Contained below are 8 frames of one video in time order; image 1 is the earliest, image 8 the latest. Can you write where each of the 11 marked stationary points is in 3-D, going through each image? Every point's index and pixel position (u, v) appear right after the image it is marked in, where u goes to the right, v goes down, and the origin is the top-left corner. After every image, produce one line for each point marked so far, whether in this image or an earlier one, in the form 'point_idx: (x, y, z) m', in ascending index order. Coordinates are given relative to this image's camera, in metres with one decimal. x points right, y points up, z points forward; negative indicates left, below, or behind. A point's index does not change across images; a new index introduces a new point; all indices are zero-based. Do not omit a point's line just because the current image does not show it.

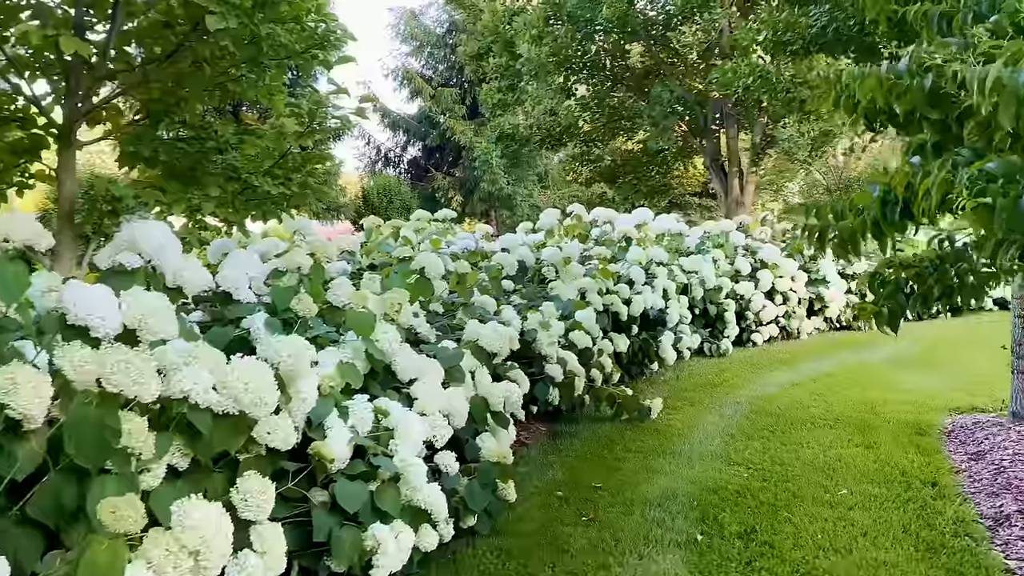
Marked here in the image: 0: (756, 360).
0: (+1.5, -0.4, +4.7) m
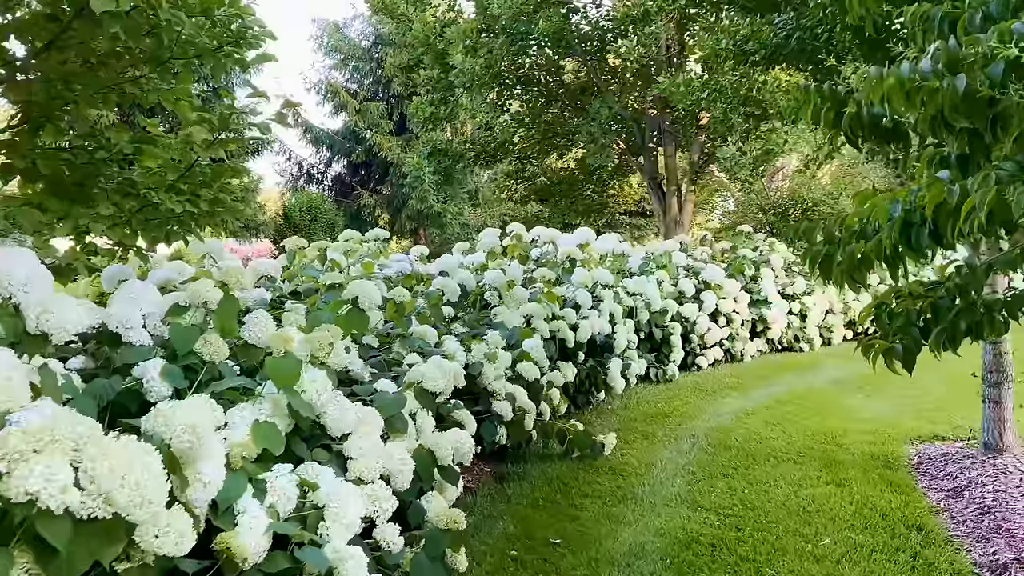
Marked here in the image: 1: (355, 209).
0: (+1.1, -0.6, +4.5) m
1: (-2.7, +1.4, +13.3) m
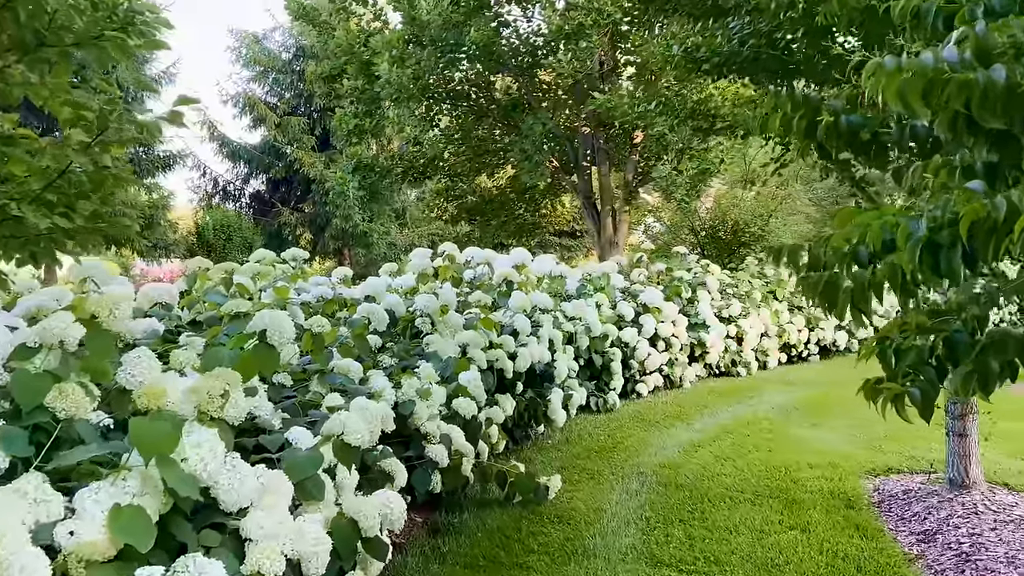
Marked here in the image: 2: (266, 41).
0: (+0.8, -0.7, +4.3) m
1: (-3.9, +1.0, +12.7) m
2: (-4.2, +4.2, +13.2) m
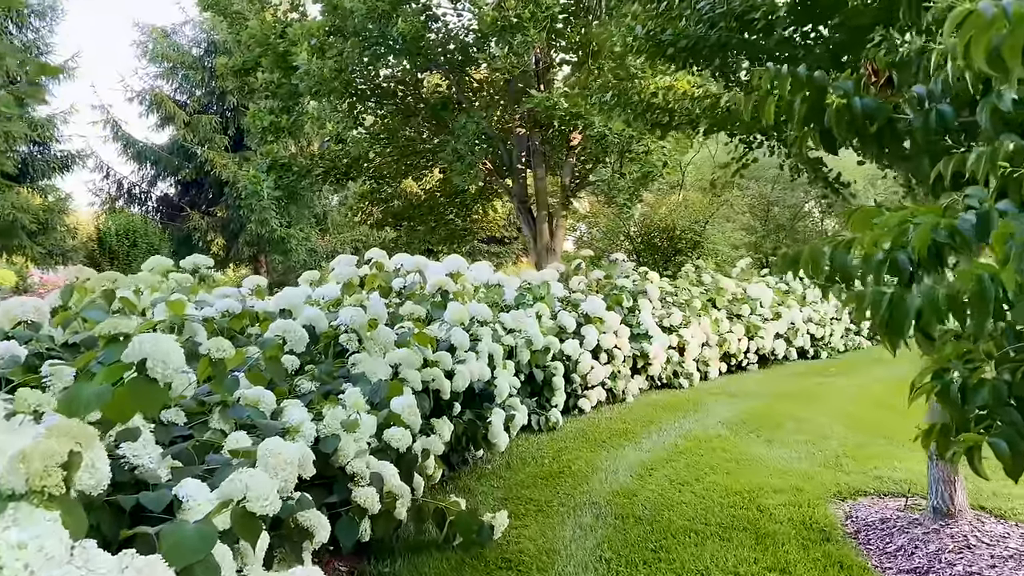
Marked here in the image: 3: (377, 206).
0: (+0.4, -0.8, +4.0) m
1: (-5.1, +0.9, +11.9) m
2: (-5.4, +4.1, +12.4) m
3: (-1.2, +0.7, +7.0) m
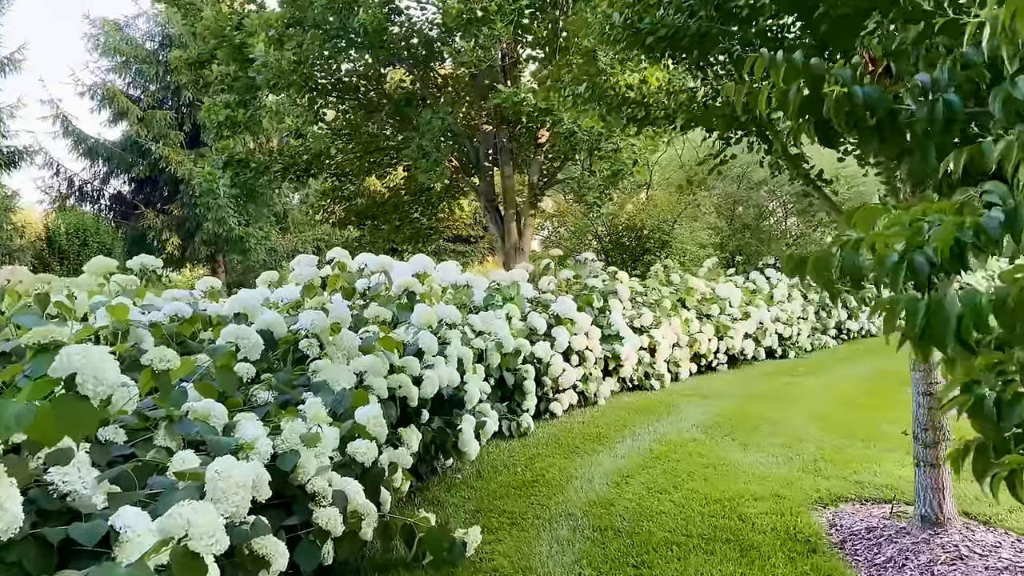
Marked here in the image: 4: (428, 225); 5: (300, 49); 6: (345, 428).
0: (+0.3, -0.8, +3.9) m
1: (-5.6, +0.8, +11.5) m
2: (-6.0, +4.1, +12.0) m
3: (-1.5, +0.7, +6.8) m
4: (-0.8, +0.6, +6.9) m
5: (-1.4, +1.6, +5.2) m
6: (-0.5, -0.4, +2.3) m
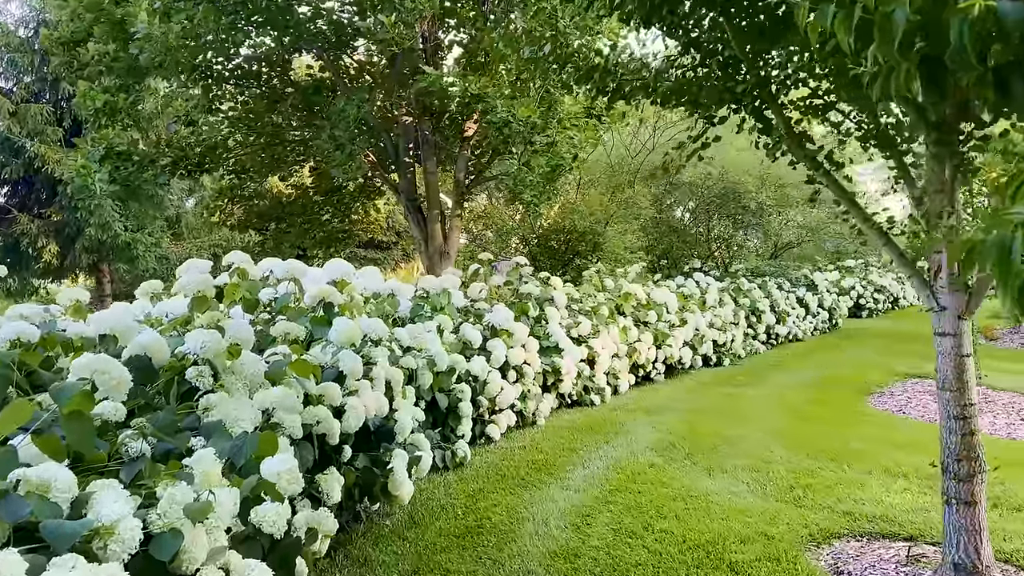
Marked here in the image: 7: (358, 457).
0: (0.0, -0.8, +3.4) m
1: (-6.7, +0.7, +10.3) m
2: (-7.3, +3.9, +10.7) m
3: (-2.2, +0.7, +6.1) m
4: (-1.4, +0.5, +6.3) m
5: (-1.9, +1.5, +4.5) m
6: (-0.6, -0.4, +1.7) m
7: (-0.5, -0.6, +2.7) m
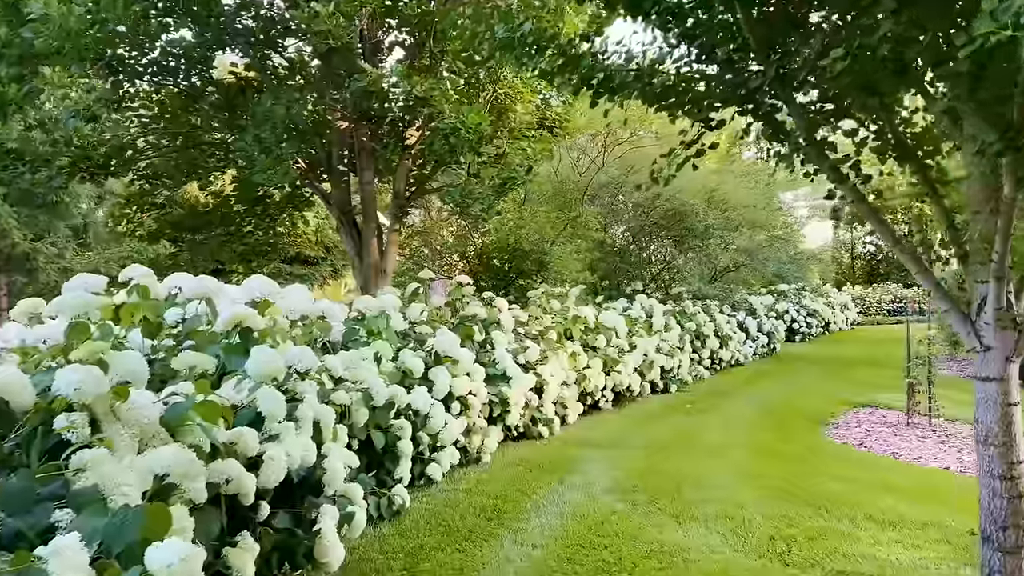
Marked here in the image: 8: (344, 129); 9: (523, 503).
0: (-0.2, -0.9, +3.0) m
1: (-7.5, +0.5, +9.3) m
2: (-8.0, +3.7, +9.8) m
3: (-2.6, +0.5, +5.5) m
4: (-1.9, +0.3, +5.7) m
5: (-2.1, +1.4, +4.0) m
6: (-0.6, -0.5, +1.3) m
7: (-0.7, -0.7, +2.2) m
8: (-1.1, +1.0, +5.1) m
9: (0.0, -0.9, +3.1) m
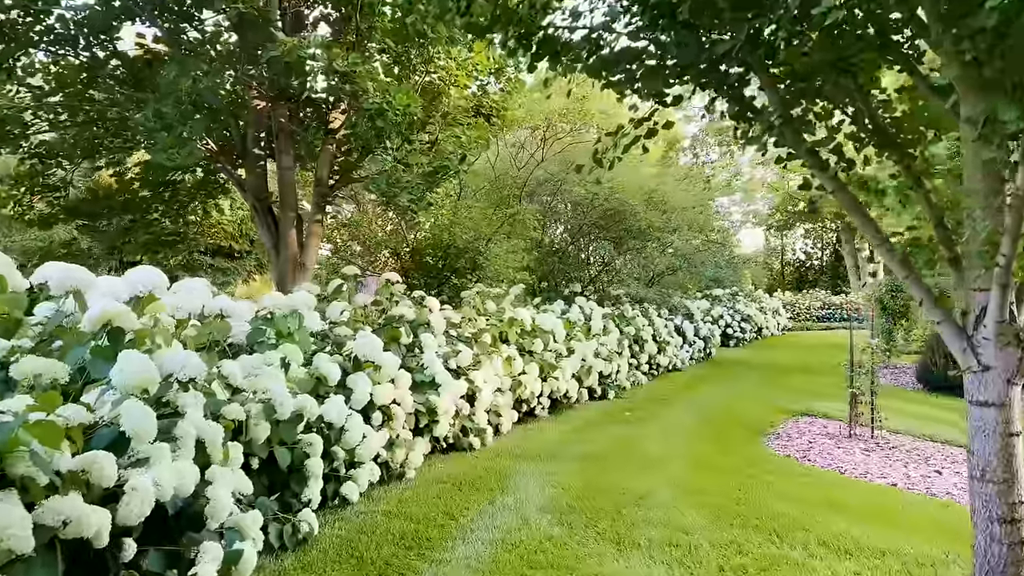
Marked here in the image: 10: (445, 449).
0: (-0.5, -0.9, +2.6) m
1: (-8.3, +0.7, +8.3) m
2: (-8.7, +3.9, +8.8) m
3: (-3.0, +0.6, +4.9) m
4: (-2.3, +0.4, +5.3) m
5: (-2.4, +1.5, +3.5) m
6: (-0.8, -0.5, +0.9) m
7: (-0.9, -0.6, +1.8) m
8: (-1.5, +1.1, +4.6) m
9: (-0.2, -0.9, +2.8) m
10: (-0.4, -0.9, +4.2) m
